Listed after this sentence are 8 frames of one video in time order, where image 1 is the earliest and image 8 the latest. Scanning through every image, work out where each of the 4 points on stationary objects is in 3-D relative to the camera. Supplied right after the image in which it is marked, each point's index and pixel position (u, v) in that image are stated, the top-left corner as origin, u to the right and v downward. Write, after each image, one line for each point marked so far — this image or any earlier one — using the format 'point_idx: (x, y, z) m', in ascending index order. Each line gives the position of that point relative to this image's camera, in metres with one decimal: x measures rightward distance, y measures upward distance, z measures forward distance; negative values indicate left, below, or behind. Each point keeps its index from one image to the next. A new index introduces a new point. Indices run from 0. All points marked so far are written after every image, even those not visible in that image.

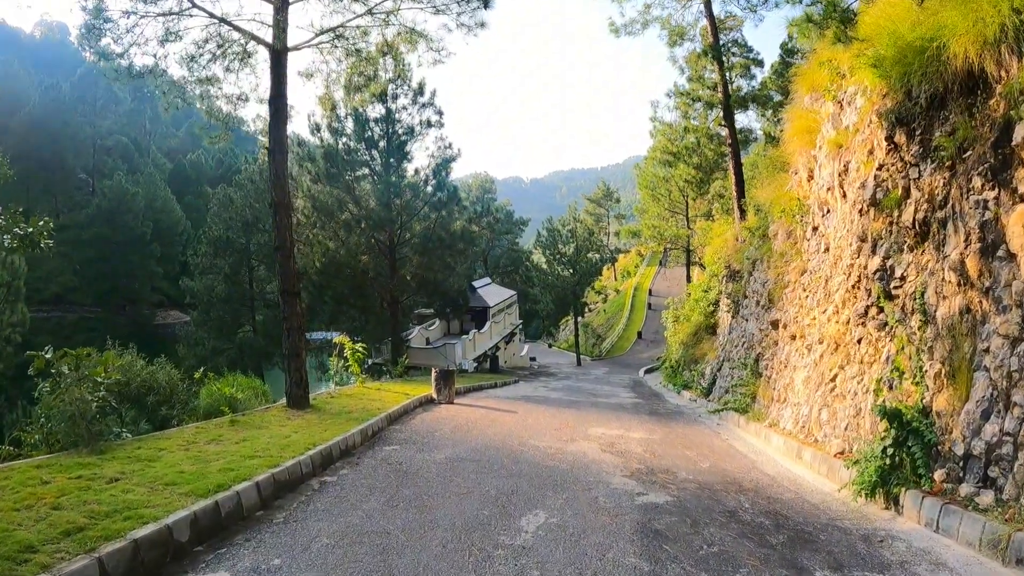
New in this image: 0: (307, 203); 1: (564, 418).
0: (-6.8, +2.9, +19.1) m
1: (+0.9, -2.2, +9.6) m
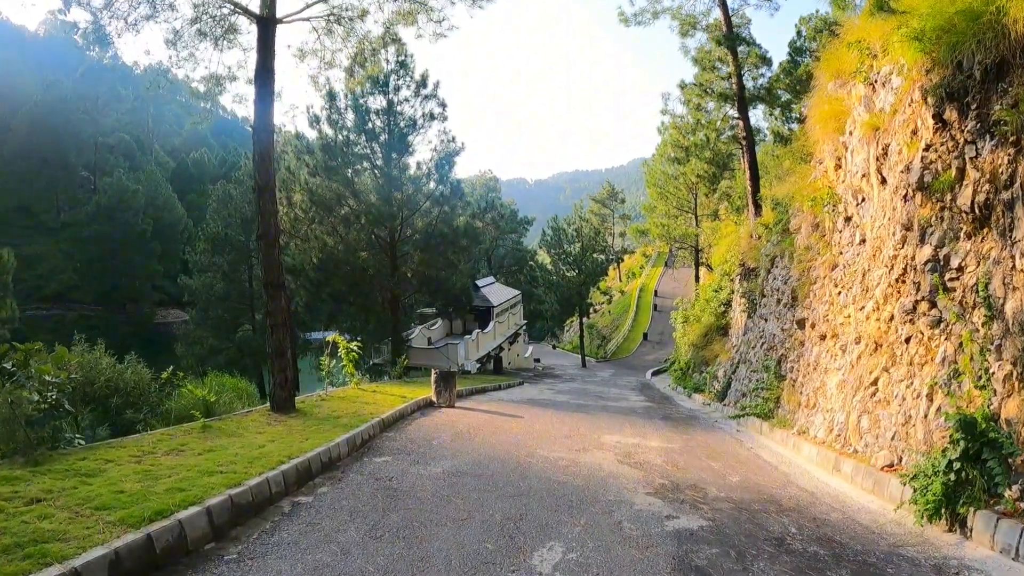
0: (-6.6, +2.9, +18.4) m
1: (+1.0, -2.1, +8.8) m
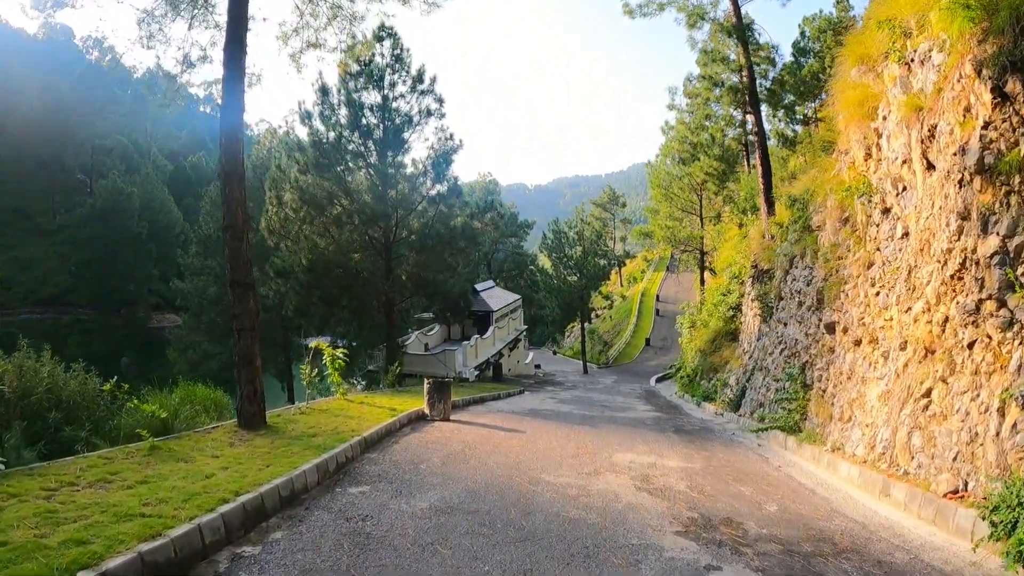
0: (-6.6, +2.8, +17.6) m
1: (+1.0, -2.1, +8.0) m
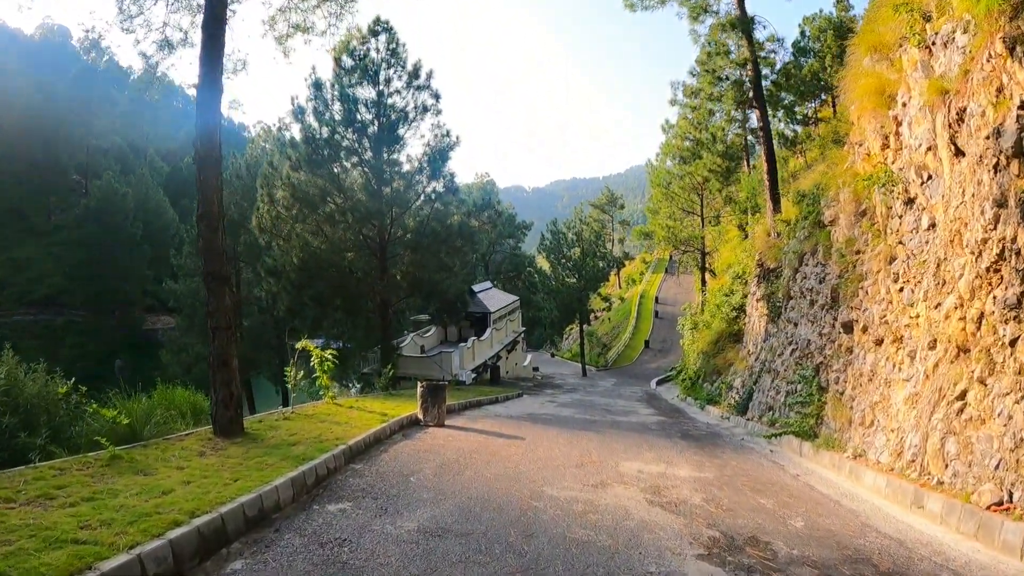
0: (-6.7, +2.8, +17.1) m
1: (+1.0, -2.1, +7.5) m
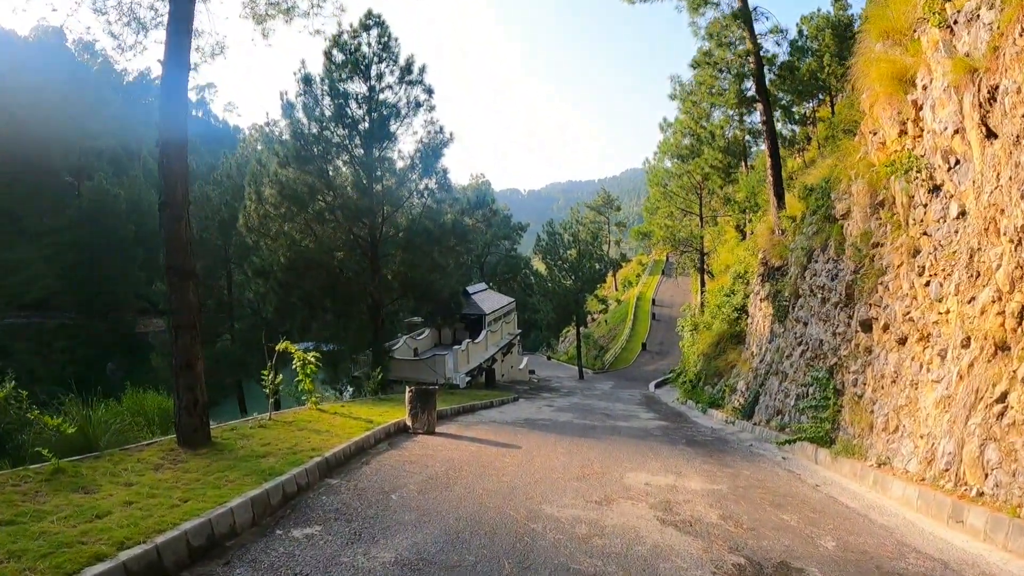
0: (-6.8, +2.8, +16.5) m
1: (+0.9, -2.0, +6.9) m
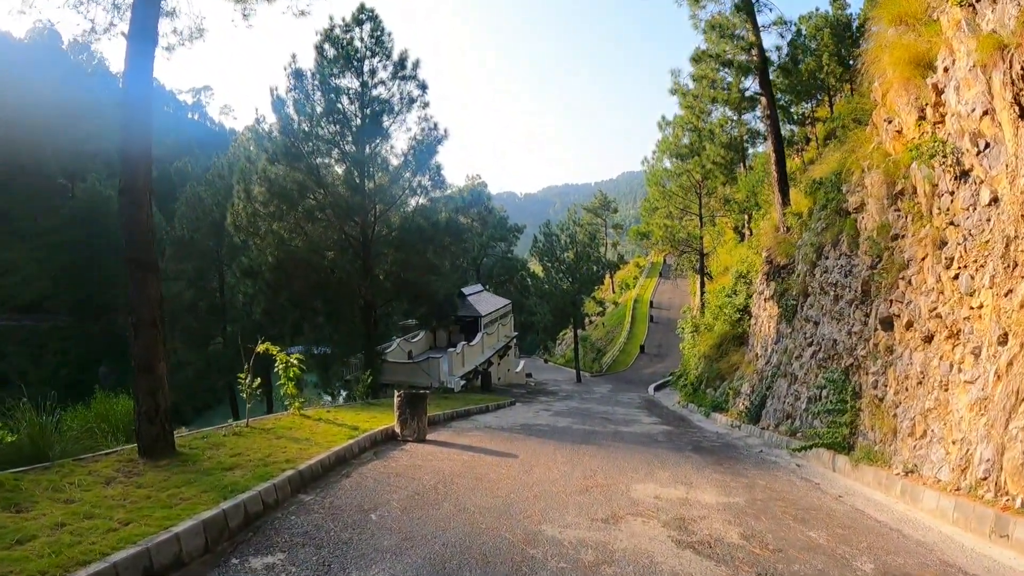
0: (-6.9, +2.8, +15.9) m
1: (+0.9, -2.0, +6.4) m
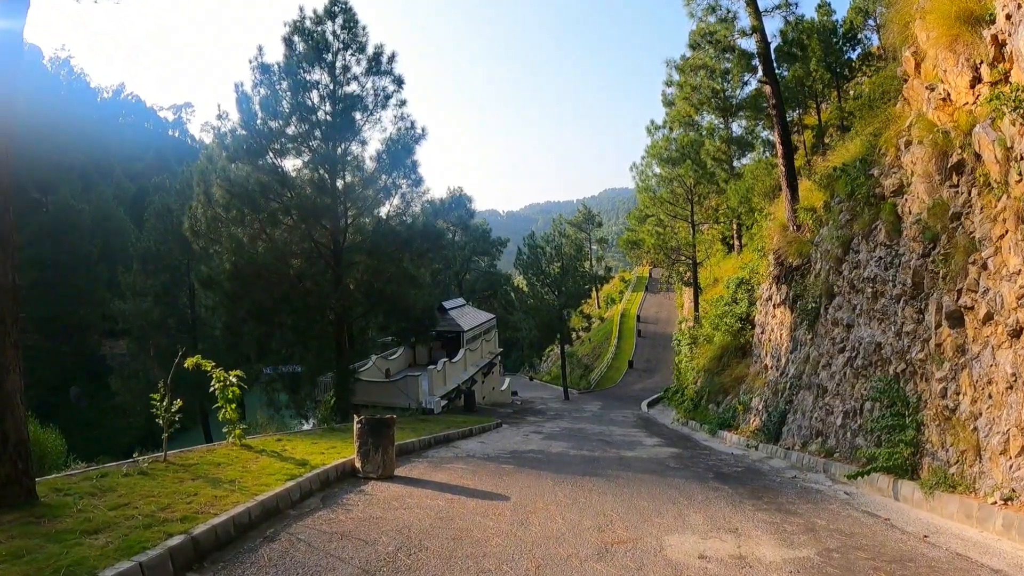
0: (-7.4, +2.5, +14.4) m
1: (+0.8, -1.9, +5.0) m
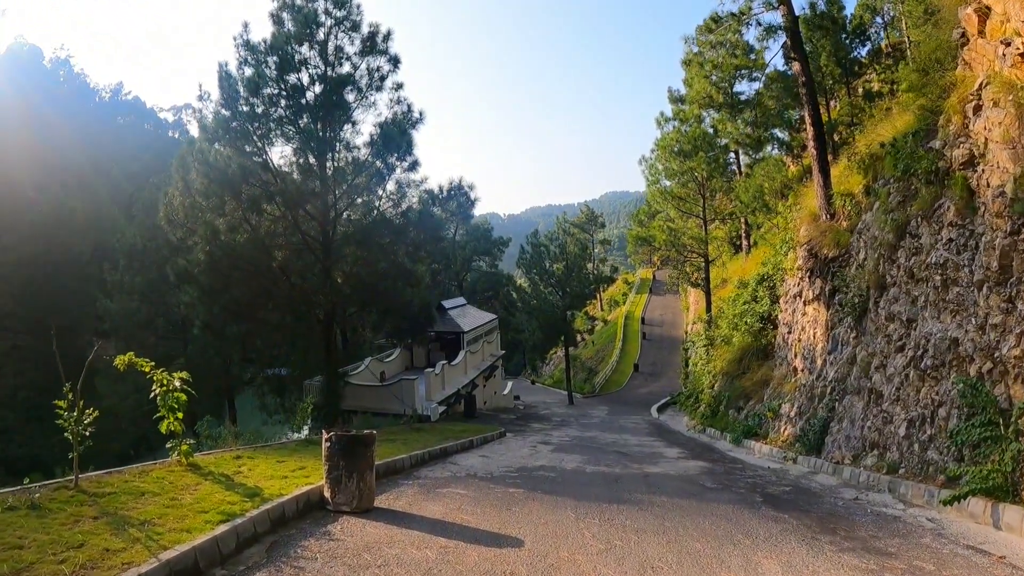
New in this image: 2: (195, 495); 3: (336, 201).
0: (-7.2, +2.6, +13.3) m
1: (+0.9, -1.7, +3.8) m
2: (-2.2, -1.5, +4.1) m
3: (-4.2, +2.0, +13.8) m
